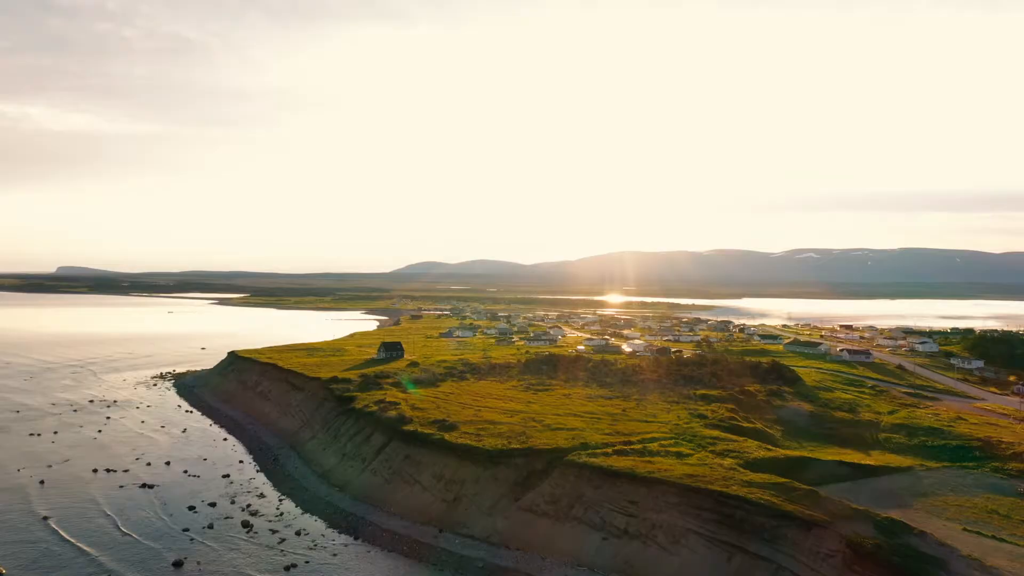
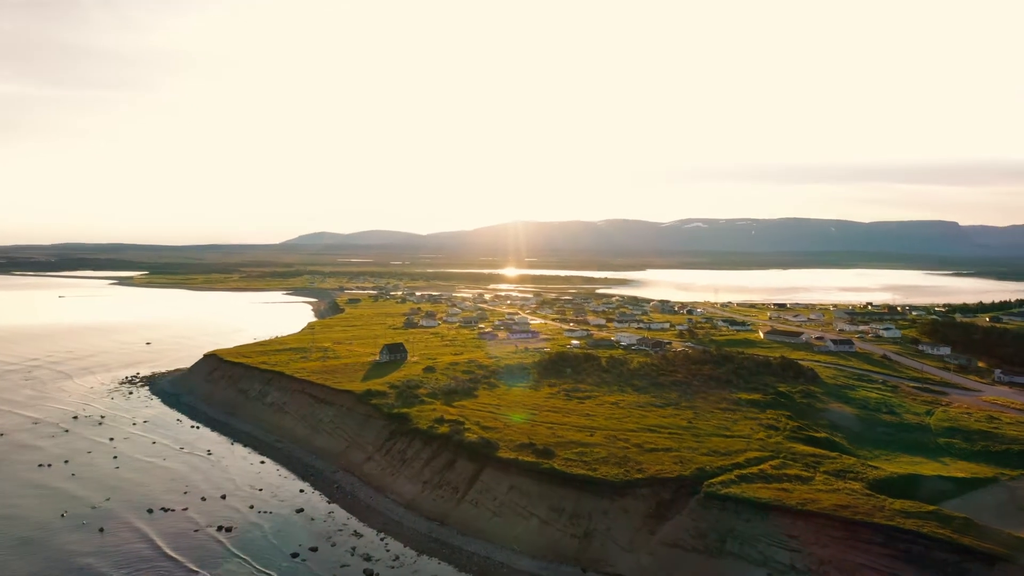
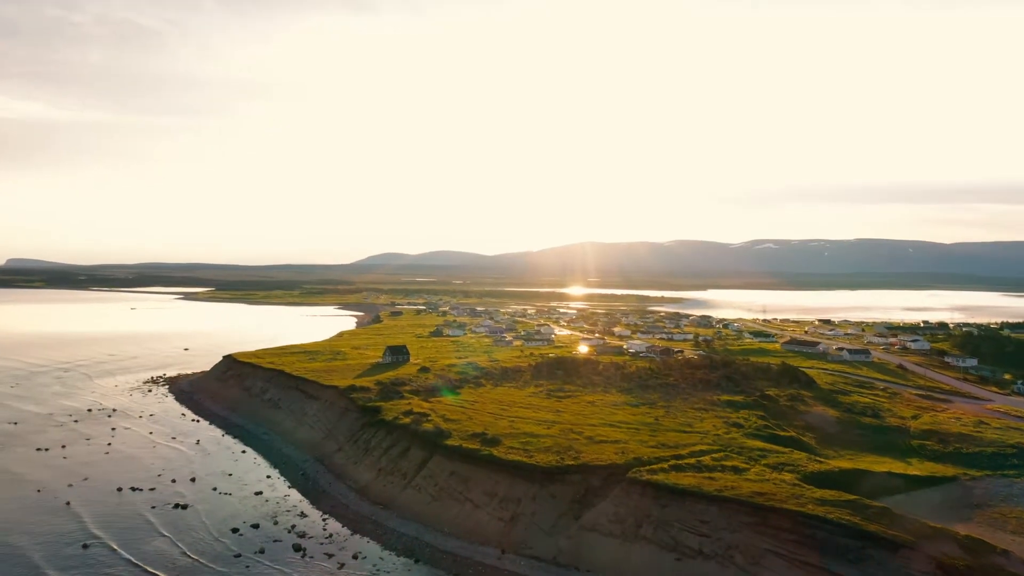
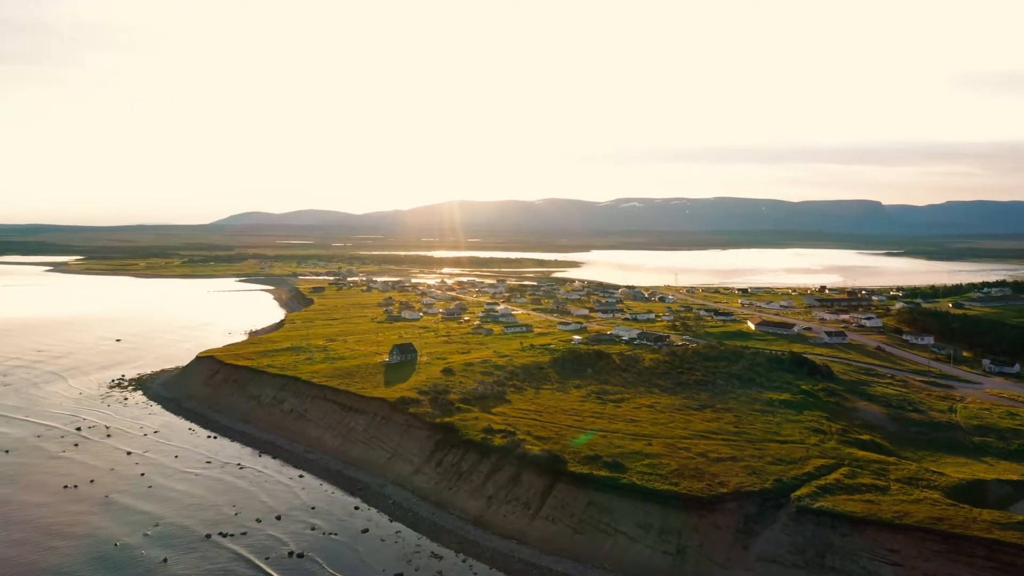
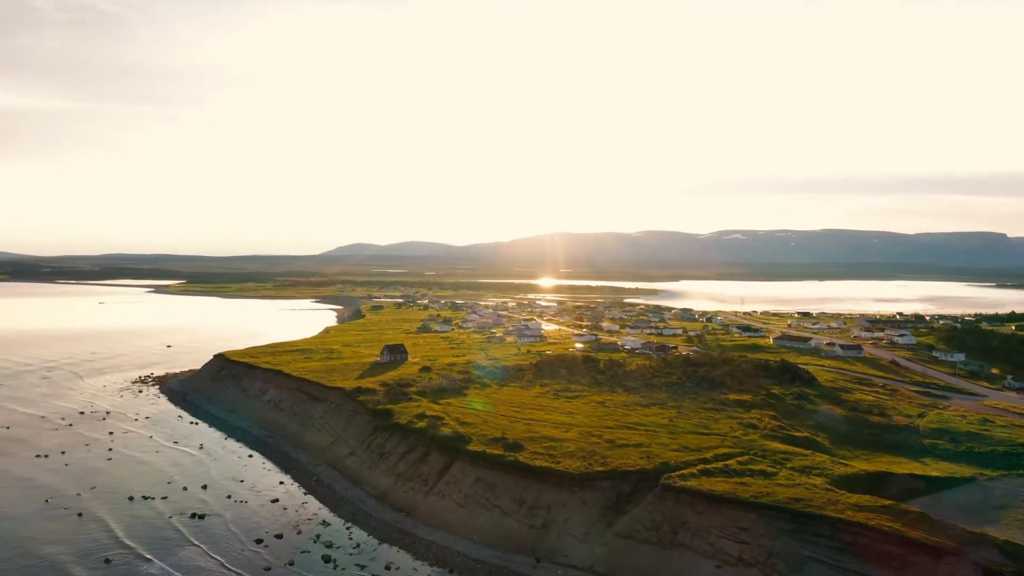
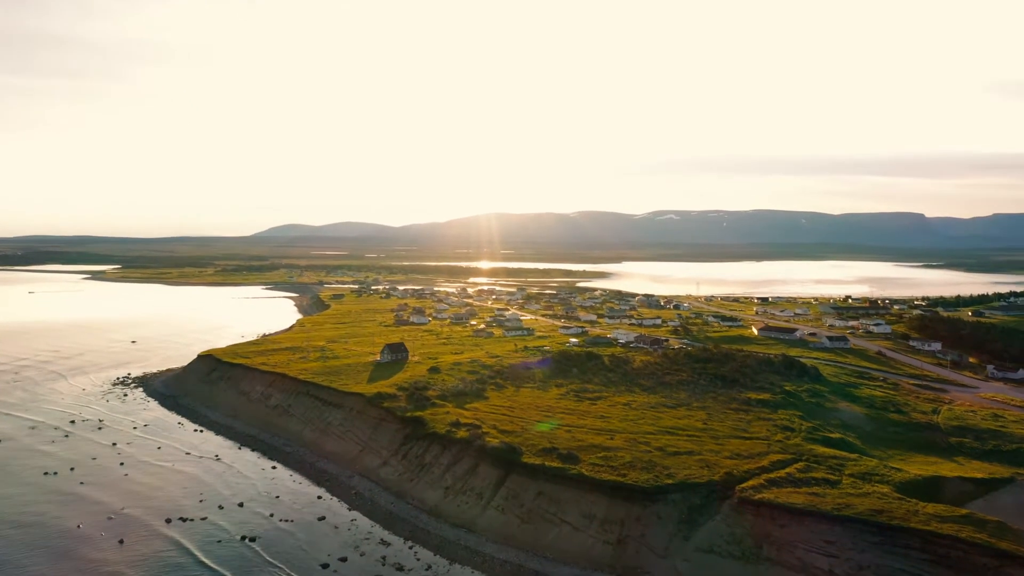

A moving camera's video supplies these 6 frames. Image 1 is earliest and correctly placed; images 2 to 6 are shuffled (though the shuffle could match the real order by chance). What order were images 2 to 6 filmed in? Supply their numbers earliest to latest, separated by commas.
3, 5, 2, 6, 4
